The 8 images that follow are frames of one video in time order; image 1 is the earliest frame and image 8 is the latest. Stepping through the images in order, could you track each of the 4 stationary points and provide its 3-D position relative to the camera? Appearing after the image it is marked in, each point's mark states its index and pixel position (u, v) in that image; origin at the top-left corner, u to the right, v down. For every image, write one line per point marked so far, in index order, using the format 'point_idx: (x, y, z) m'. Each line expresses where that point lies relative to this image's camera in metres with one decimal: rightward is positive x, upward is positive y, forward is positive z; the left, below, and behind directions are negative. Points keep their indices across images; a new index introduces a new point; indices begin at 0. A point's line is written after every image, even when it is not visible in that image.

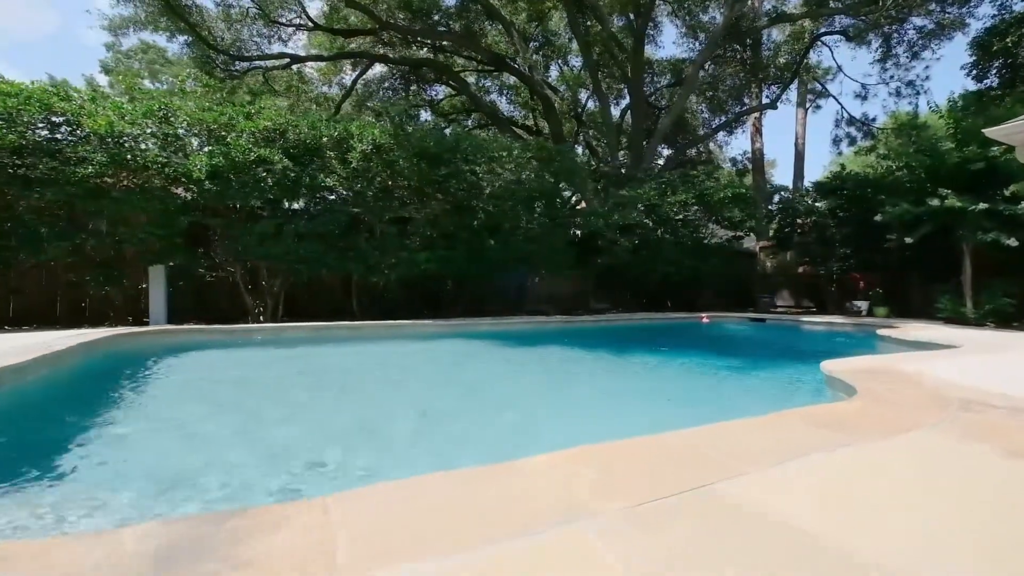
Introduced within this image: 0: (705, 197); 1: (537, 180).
0: (+7.3, +3.5, +17.2) m
1: (+0.8, +3.4, +14.1) m
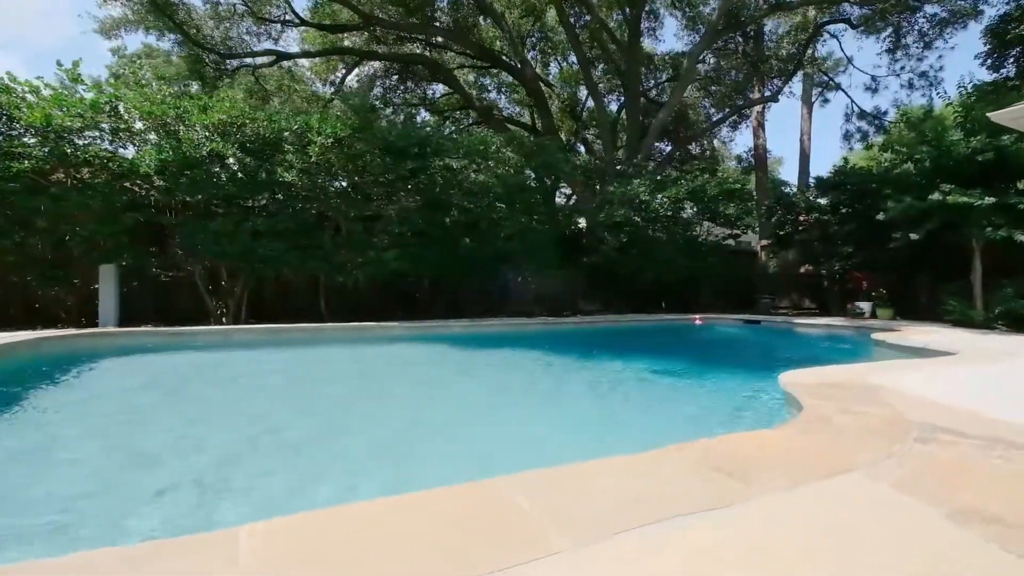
0: (+6.7, +3.5, +16.5) m
1: (+0.1, +3.4, +13.5) m
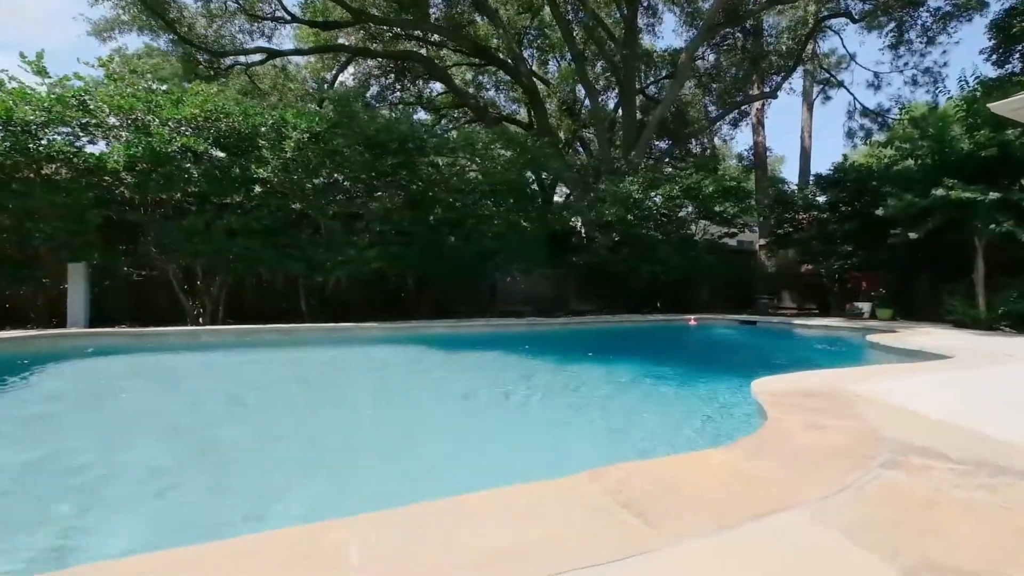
0: (+6.4, +3.5, +16.1) m
1: (-0.2, +3.4, +13.2) m
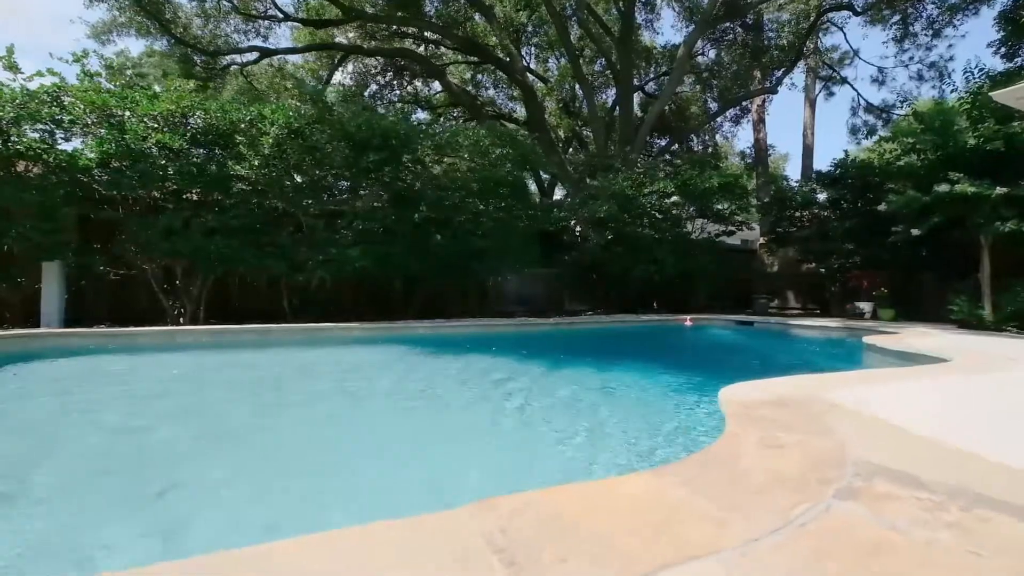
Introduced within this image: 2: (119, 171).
0: (+6.1, +3.5, +15.7) m
1: (-0.6, +3.4, +12.9) m
2: (-8.0, +2.4, +9.1) m
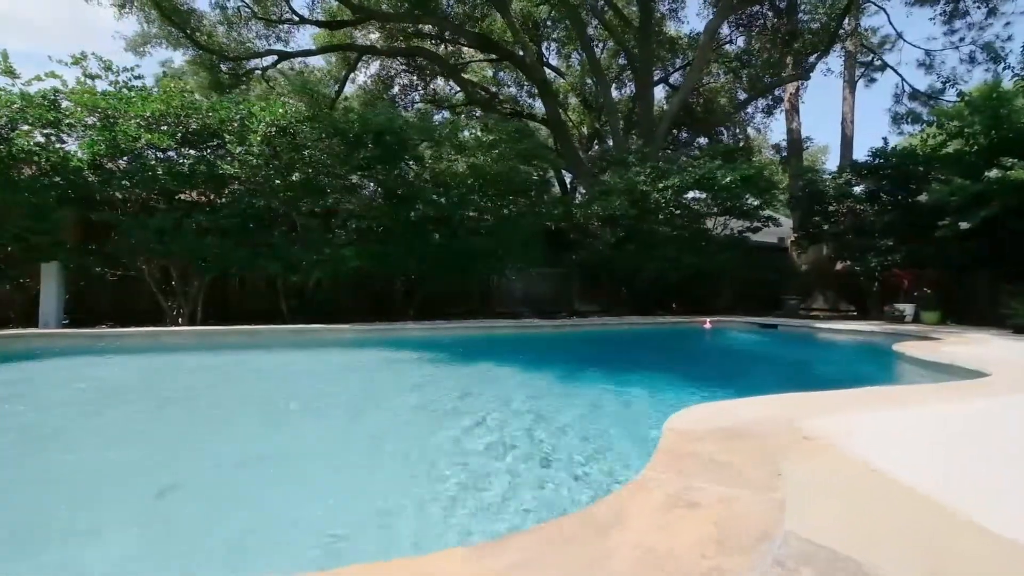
0: (+6.4, +3.5, +14.8) m
1: (-0.5, +3.4, +12.4) m
2: (-8.2, +2.3, +9.1) m
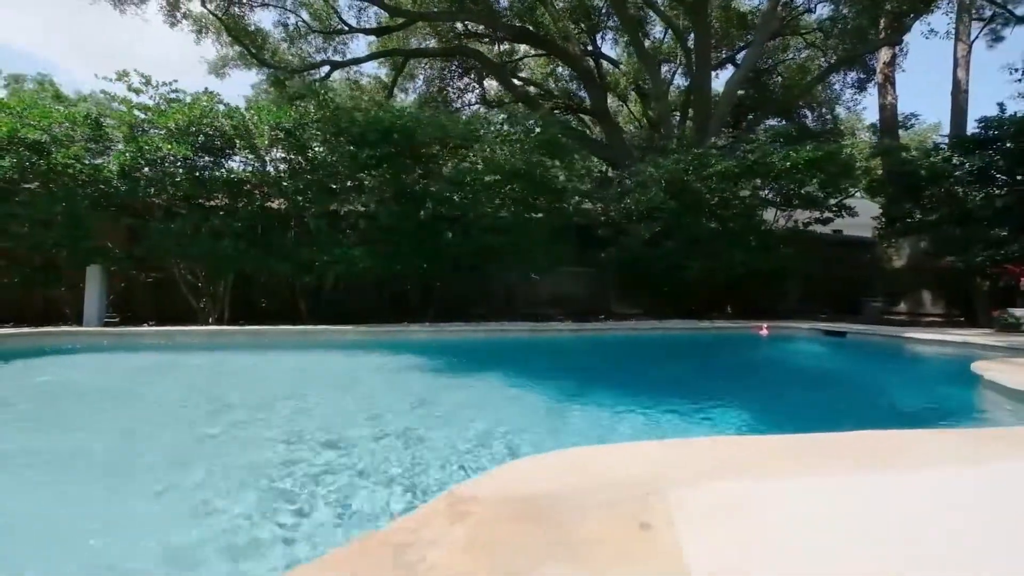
0: (+7.2, +3.5, +12.9) m
1: (0.0, +3.3, +11.7) m
2: (-8.1, +2.3, +9.7) m
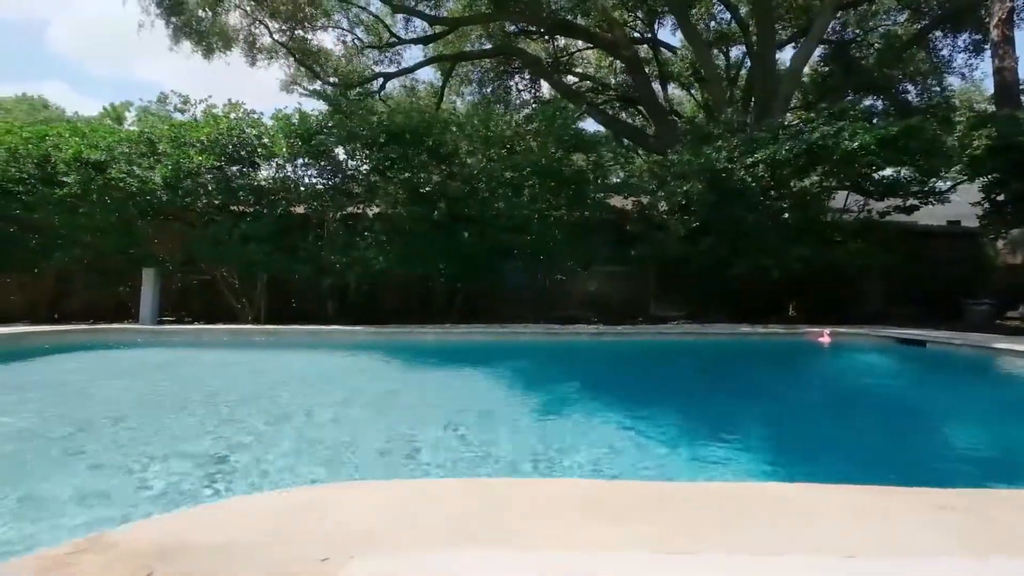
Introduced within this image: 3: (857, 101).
0: (+7.7, +3.5, +11.2) m
1: (+0.5, +3.3, +11.2) m
2: (-7.8, +2.3, +10.6) m
3: (+12.9, +7.6, +18.3) m
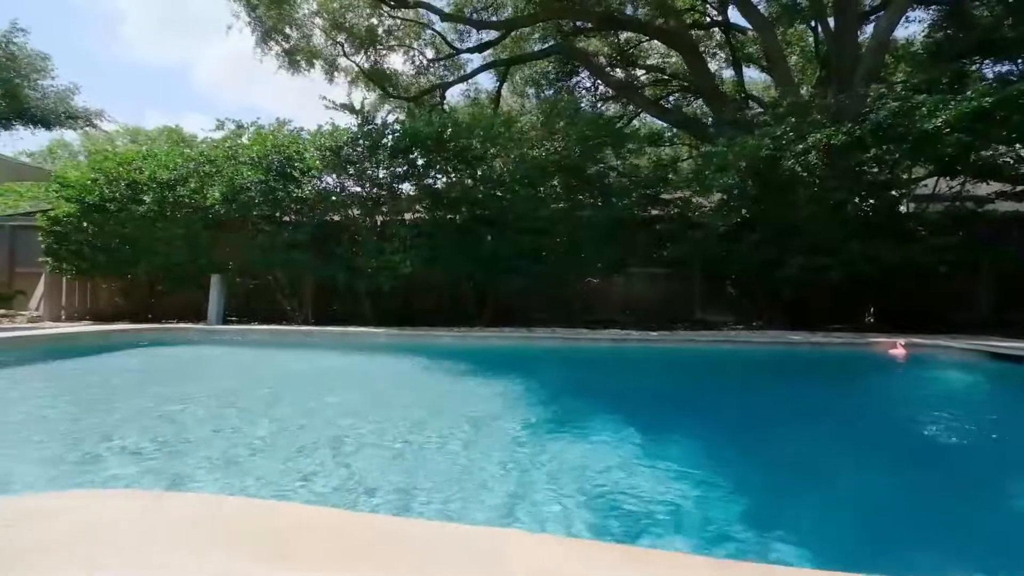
0: (+8.2, +3.4, +9.6) m
1: (+1.0, +3.2, +10.9) m
2: (-7.2, +2.2, +11.8) m
3: (+14.6, +7.5, +15.7) m
